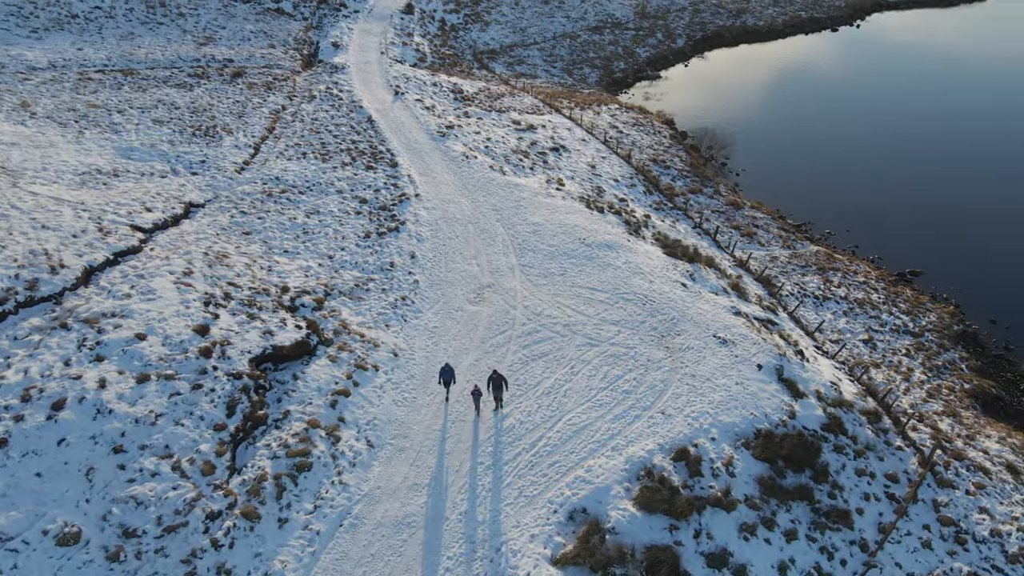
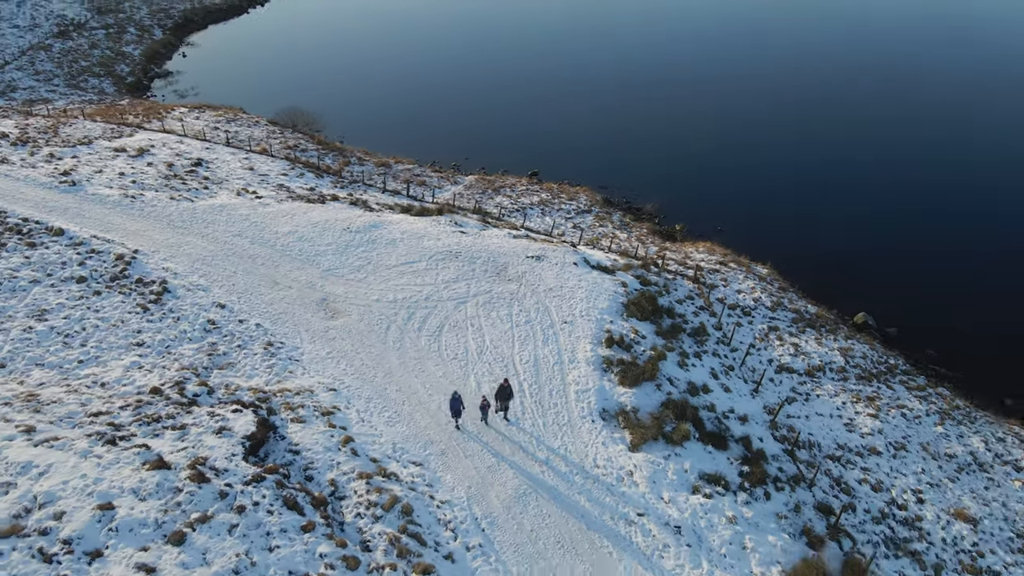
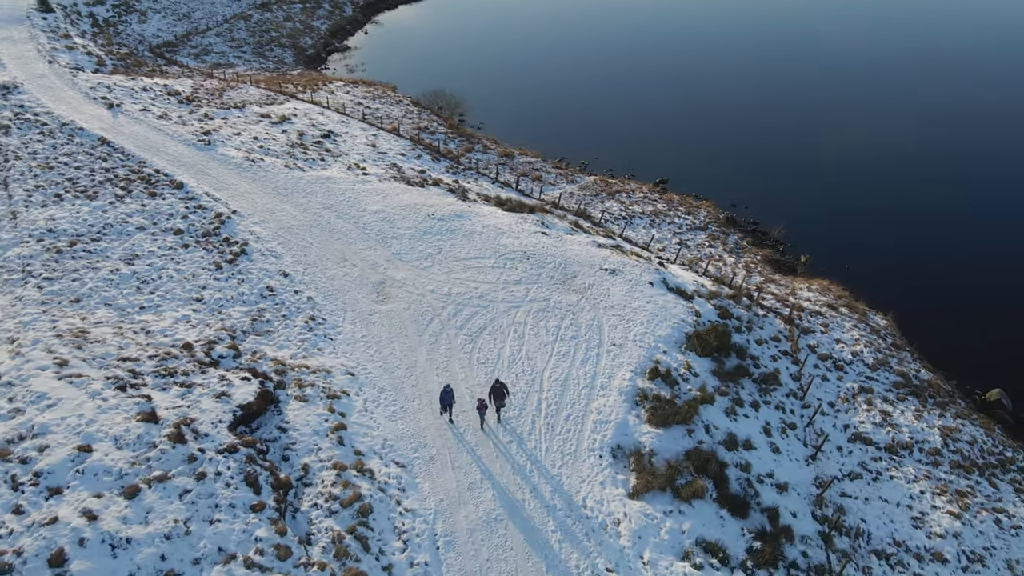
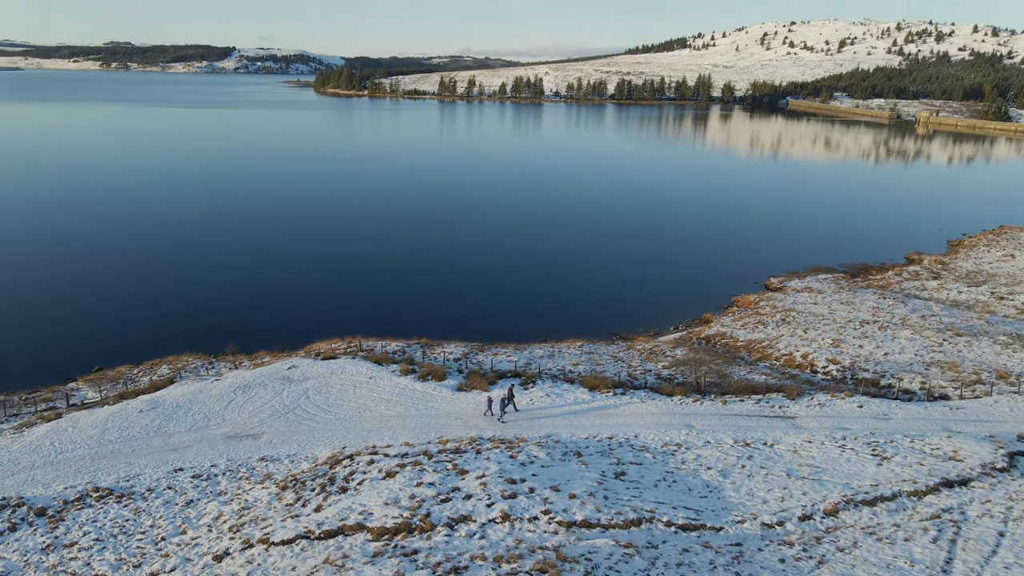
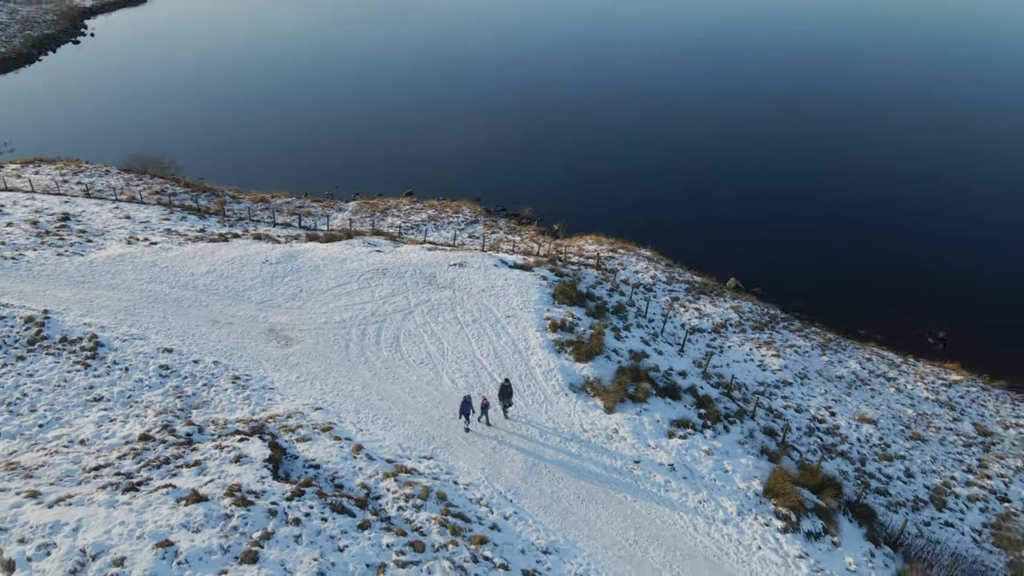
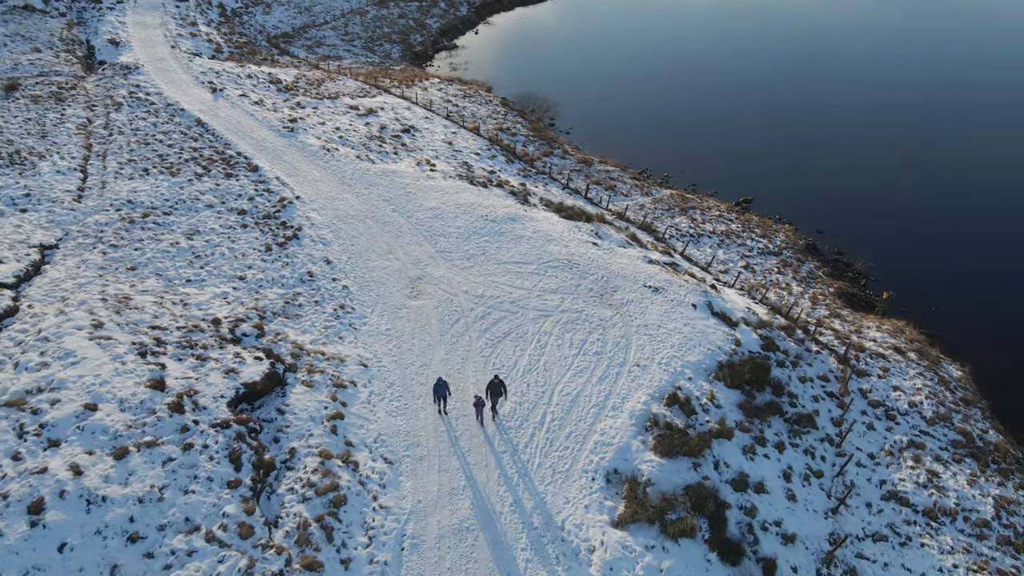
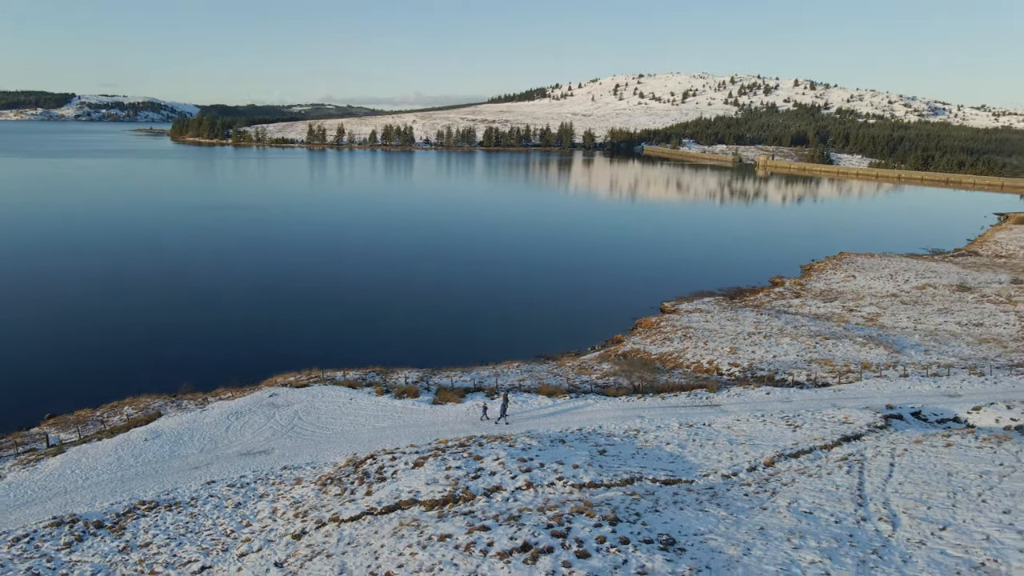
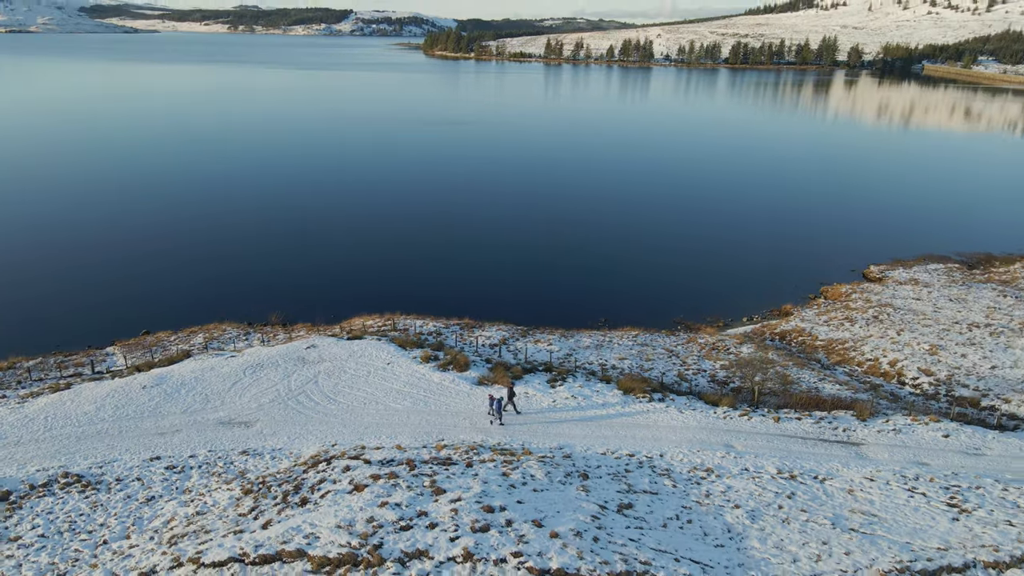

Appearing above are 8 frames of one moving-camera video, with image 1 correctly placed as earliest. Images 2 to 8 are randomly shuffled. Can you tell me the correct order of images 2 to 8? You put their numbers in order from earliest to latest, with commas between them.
6, 3, 2, 5, 8, 4, 7
